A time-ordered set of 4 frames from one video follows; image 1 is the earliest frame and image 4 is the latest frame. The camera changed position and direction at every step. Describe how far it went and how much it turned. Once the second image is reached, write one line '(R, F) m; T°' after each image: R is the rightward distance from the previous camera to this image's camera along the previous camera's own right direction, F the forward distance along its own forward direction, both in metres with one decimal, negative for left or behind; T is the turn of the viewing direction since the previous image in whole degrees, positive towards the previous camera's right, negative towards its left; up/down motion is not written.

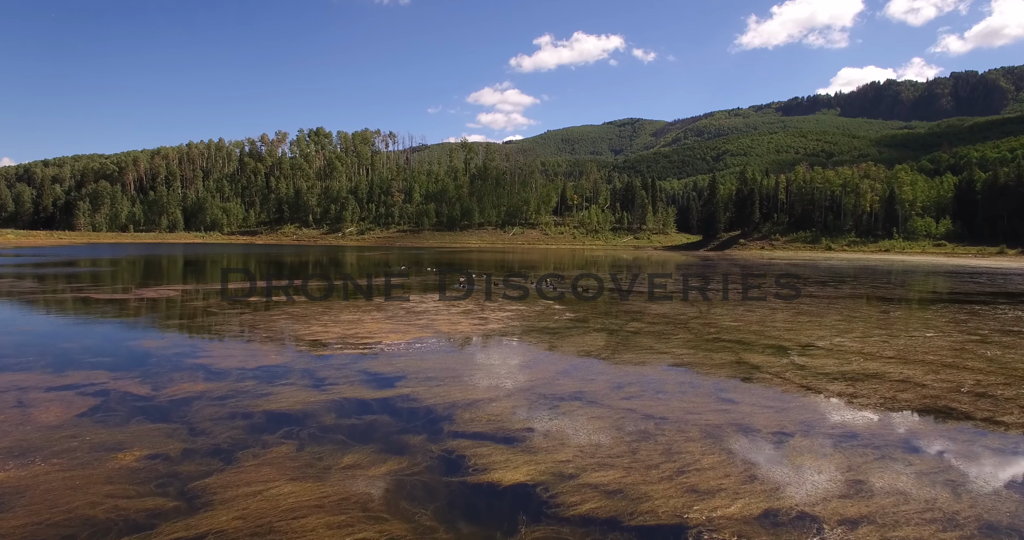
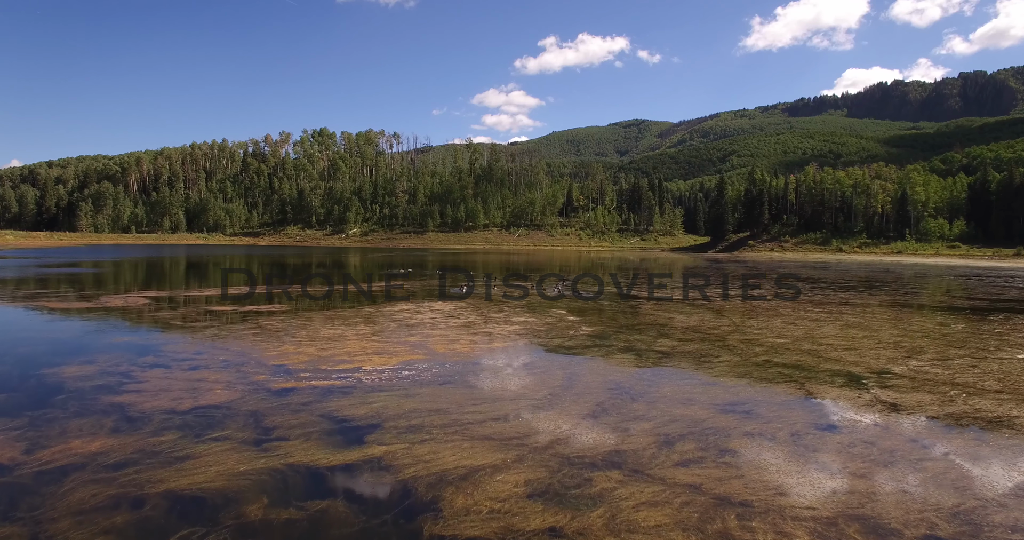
(-0.1, +2.8) m; 0°
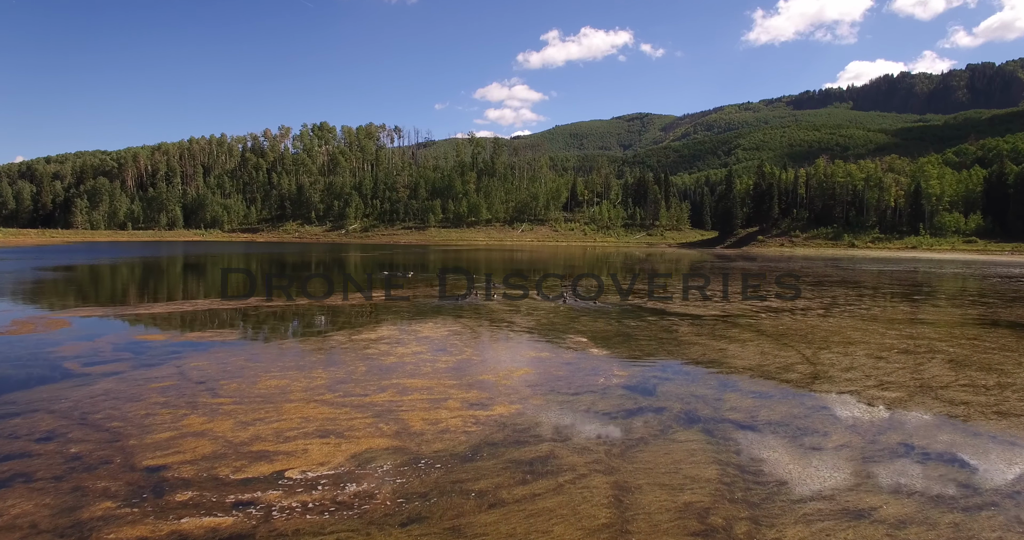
(-0.1, +4.8) m; 0°
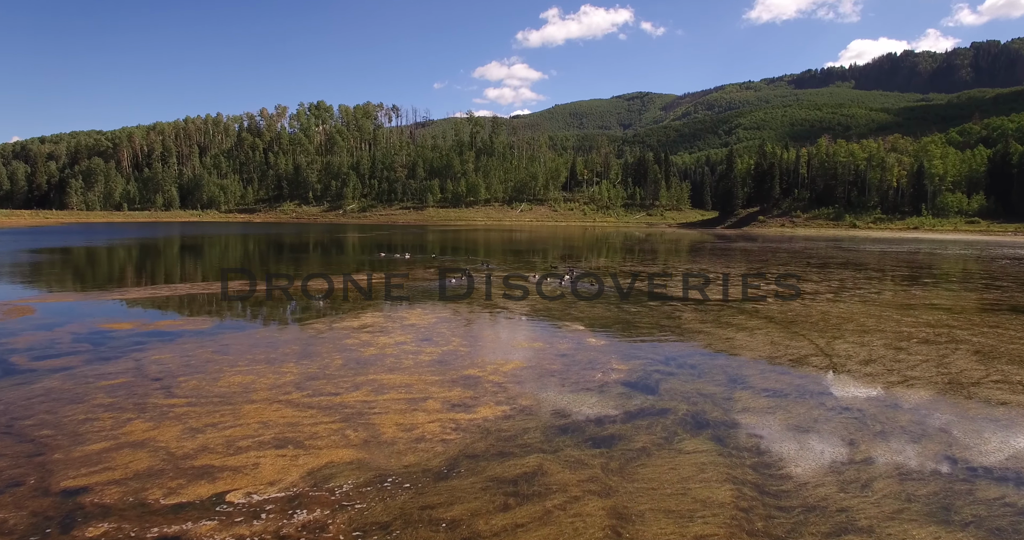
(+0.2, +1.3) m; 0°
